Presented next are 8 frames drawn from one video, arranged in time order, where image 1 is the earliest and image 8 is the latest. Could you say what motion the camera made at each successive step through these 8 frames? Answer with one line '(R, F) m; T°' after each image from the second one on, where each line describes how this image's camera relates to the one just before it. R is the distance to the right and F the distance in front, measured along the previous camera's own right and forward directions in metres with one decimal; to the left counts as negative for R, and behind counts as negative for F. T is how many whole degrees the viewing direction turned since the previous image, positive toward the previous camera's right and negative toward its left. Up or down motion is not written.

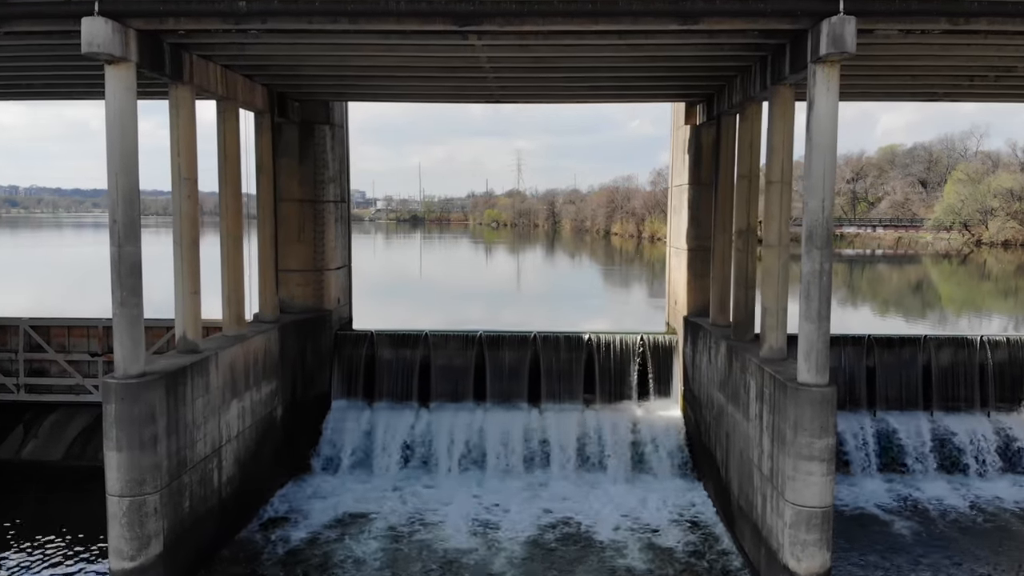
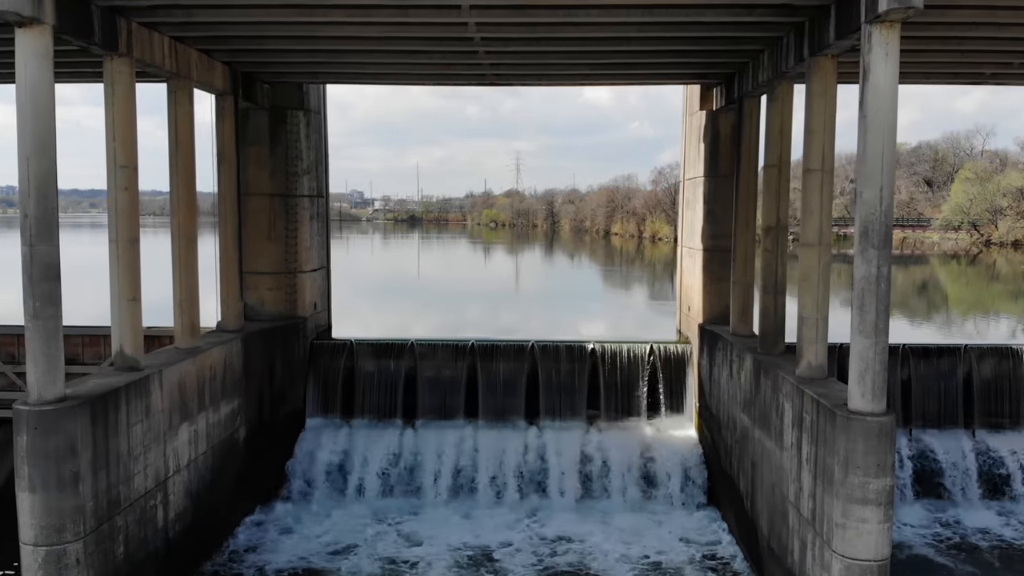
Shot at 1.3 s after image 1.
(+0.1, +2.3) m; 0°
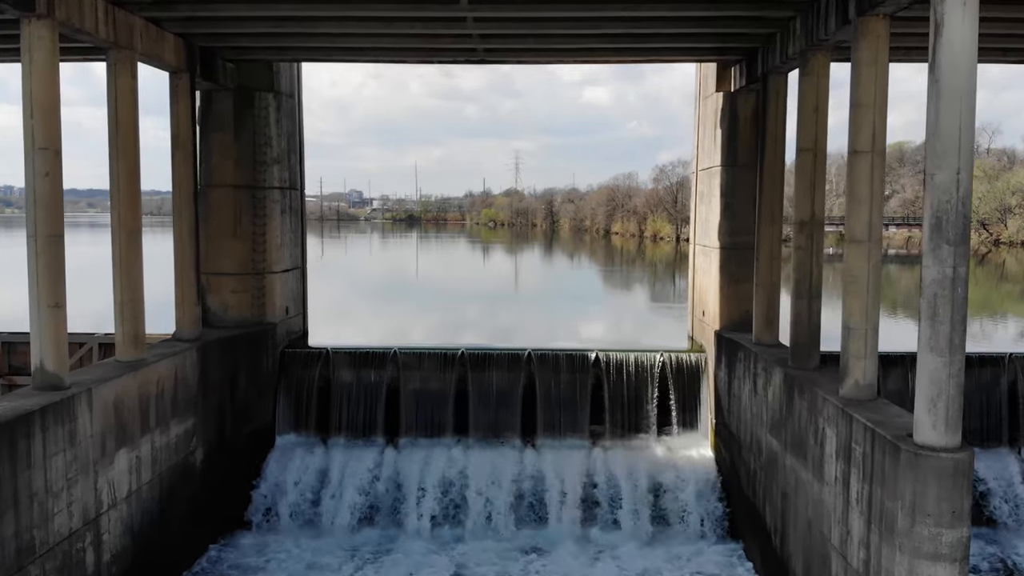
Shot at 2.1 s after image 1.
(+0.1, +2.1) m; 0°
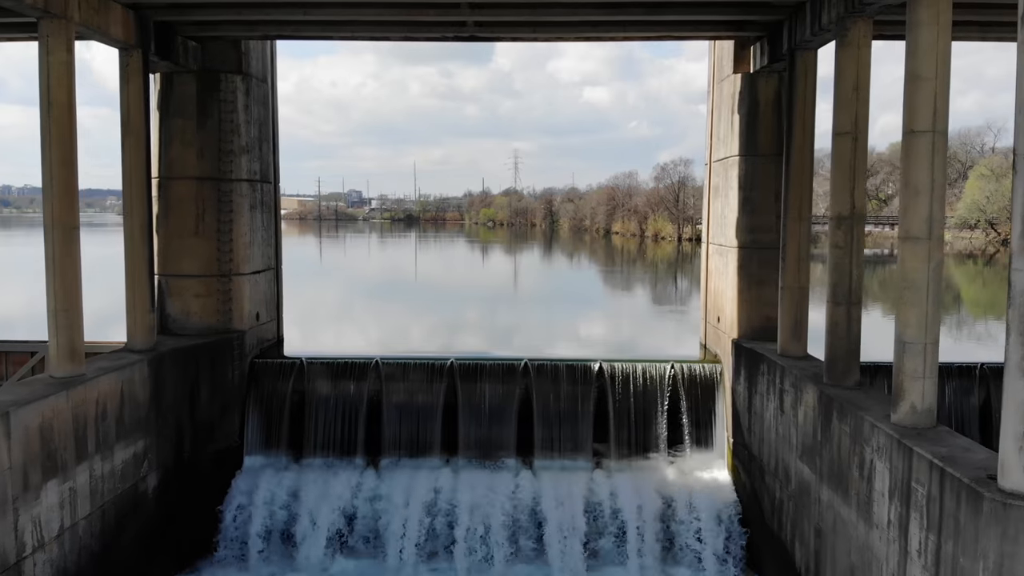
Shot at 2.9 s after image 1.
(+0.1, +1.8) m; 0°
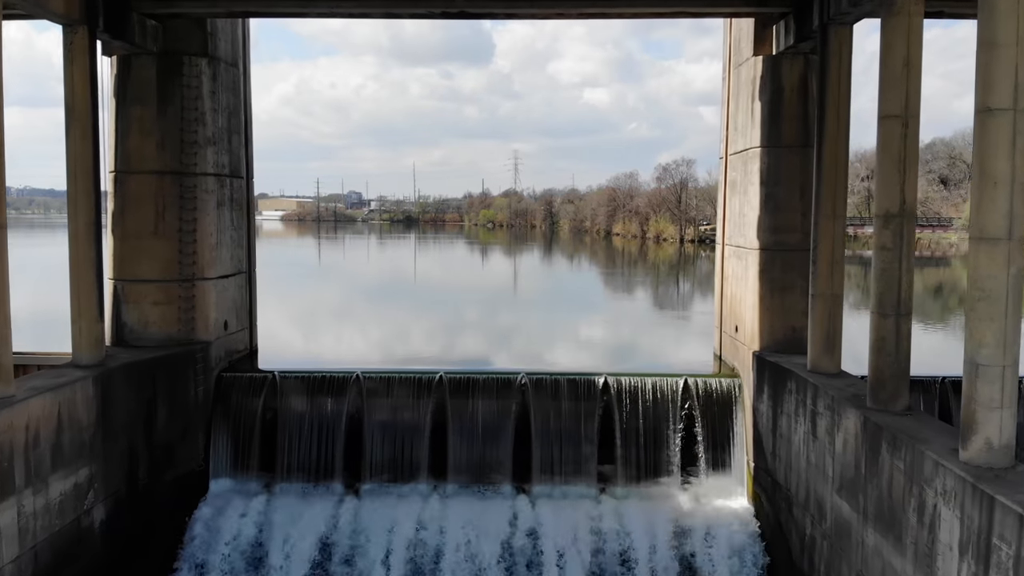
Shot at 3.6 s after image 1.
(+0.1, +1.6) m; 0°
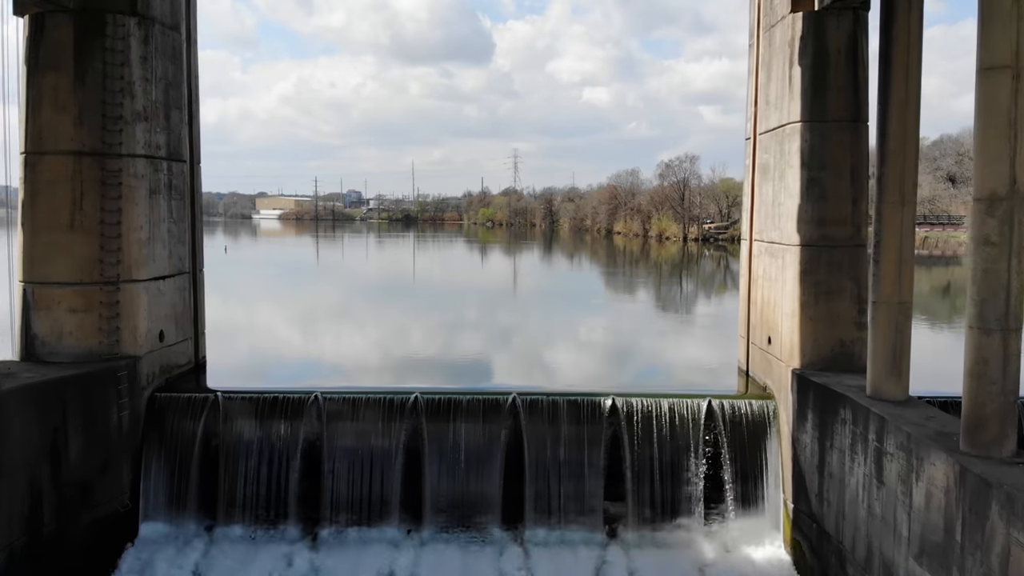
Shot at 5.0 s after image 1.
(+0.1, +2.4) m; 0°
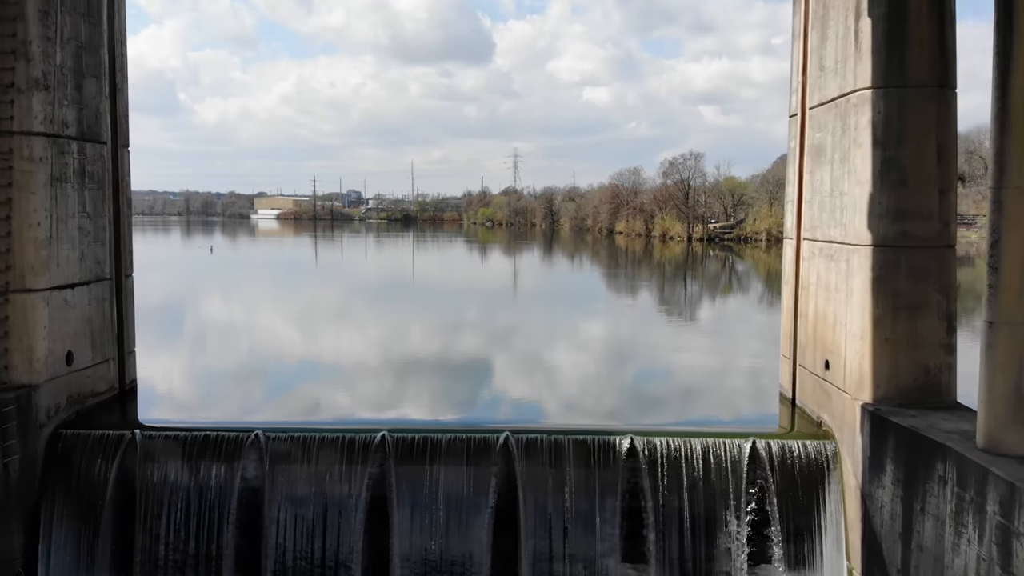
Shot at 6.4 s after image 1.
(+0.1, +2.5) m; 0°
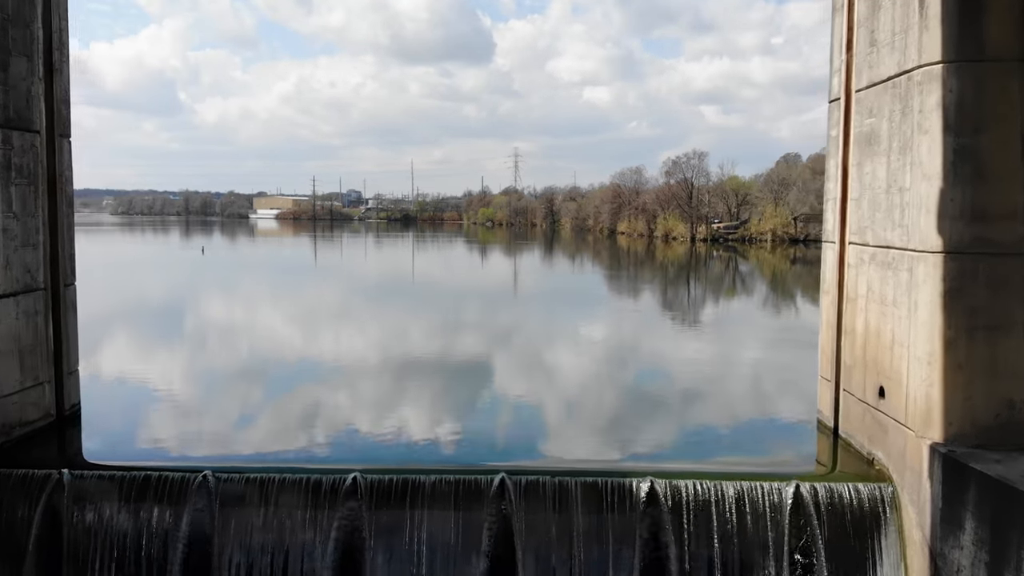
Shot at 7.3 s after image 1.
(0.0, +1.5) m; 0°
